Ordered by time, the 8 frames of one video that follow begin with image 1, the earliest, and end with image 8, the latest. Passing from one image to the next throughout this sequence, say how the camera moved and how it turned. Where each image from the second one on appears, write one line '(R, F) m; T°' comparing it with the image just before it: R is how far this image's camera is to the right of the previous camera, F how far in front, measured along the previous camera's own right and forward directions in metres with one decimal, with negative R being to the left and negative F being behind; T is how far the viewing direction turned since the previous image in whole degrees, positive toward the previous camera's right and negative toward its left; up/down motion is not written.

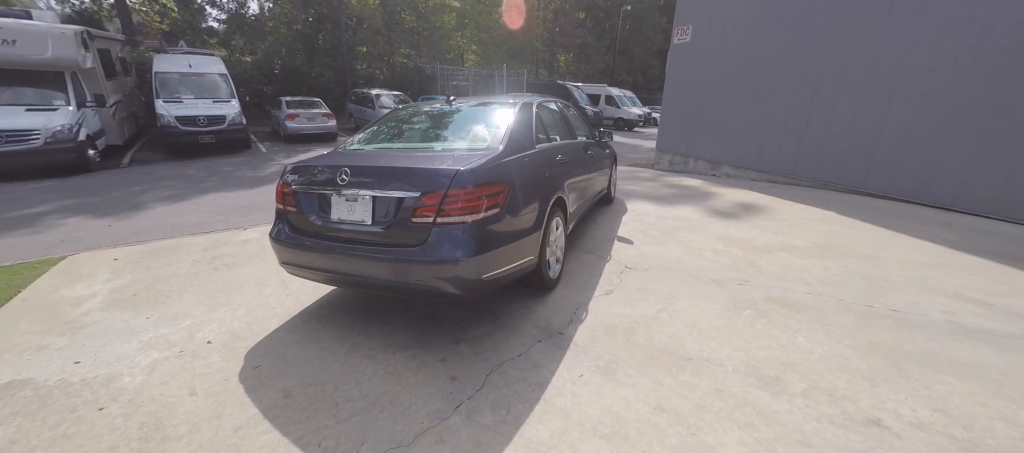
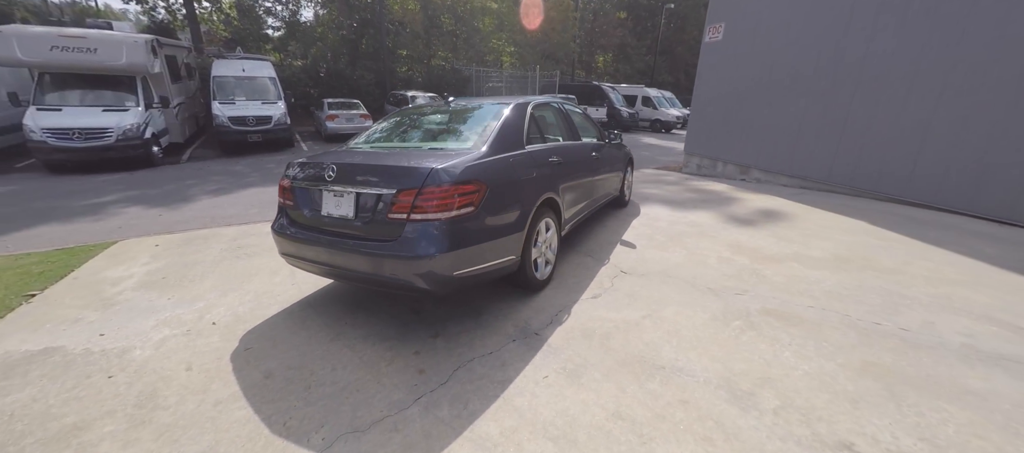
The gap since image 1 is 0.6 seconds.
(+0.5, 0.0) m; -6°
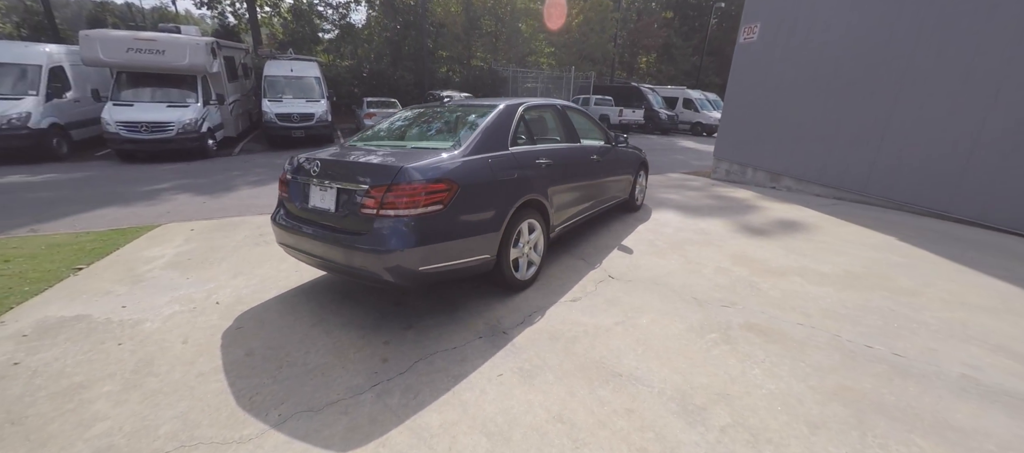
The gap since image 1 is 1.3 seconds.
(+0.5, 0.0) m; -6°
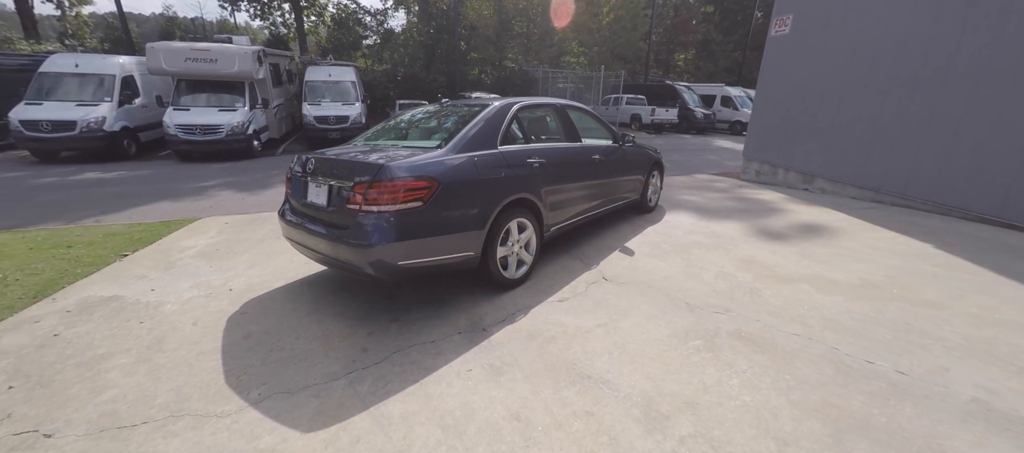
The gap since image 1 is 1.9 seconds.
(+0.5, 0.0) m; -6°
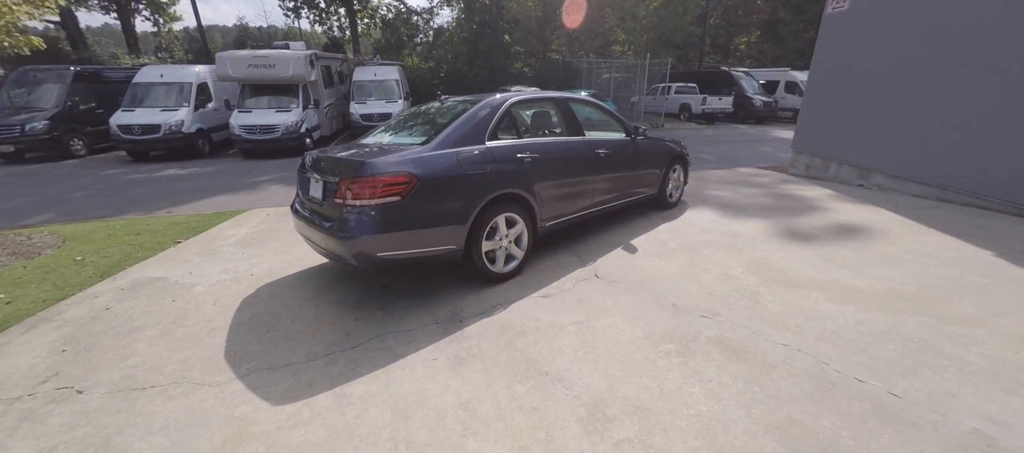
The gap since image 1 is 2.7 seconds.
(+0.6, 0.0) m; -8°
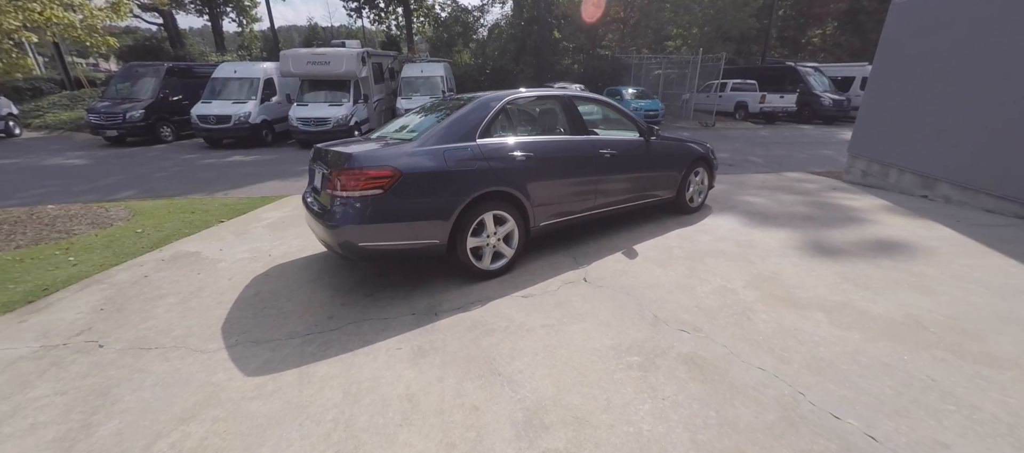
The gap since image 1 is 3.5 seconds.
(+0.6, +0.1) m; -8°
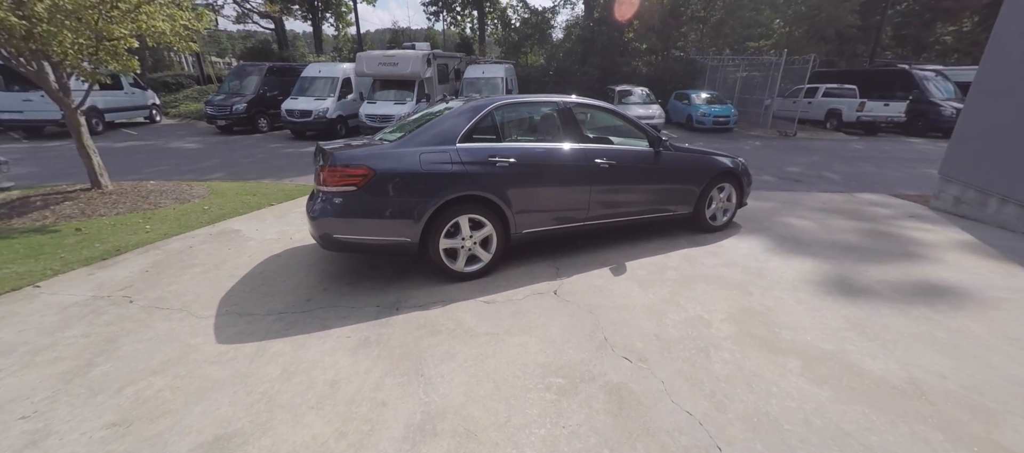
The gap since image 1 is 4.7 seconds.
(+0.9, +0.1) m; -11°
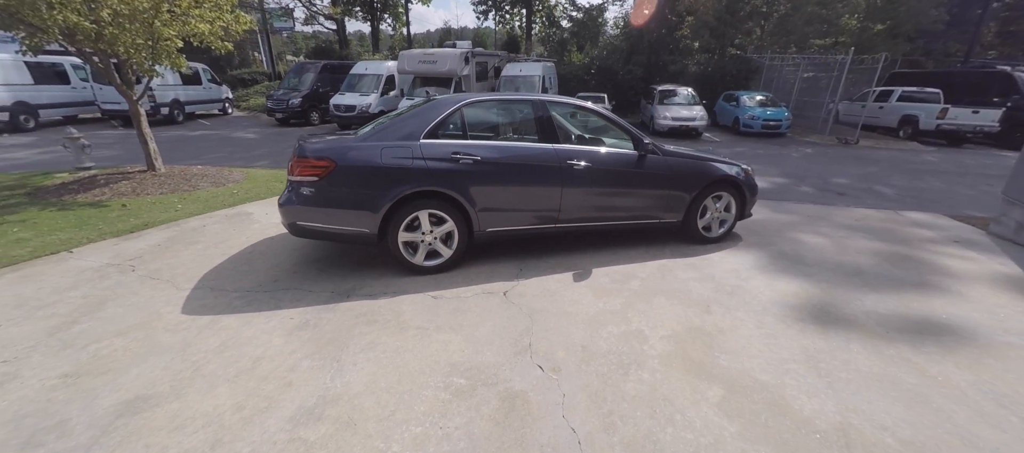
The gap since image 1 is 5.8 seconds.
(+0.8, +0.1) m; -8°
